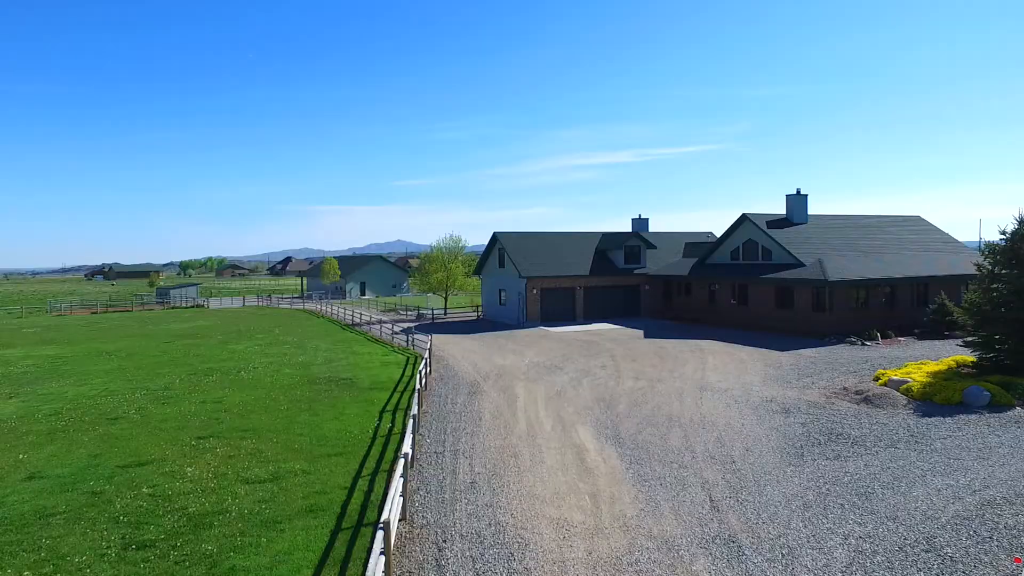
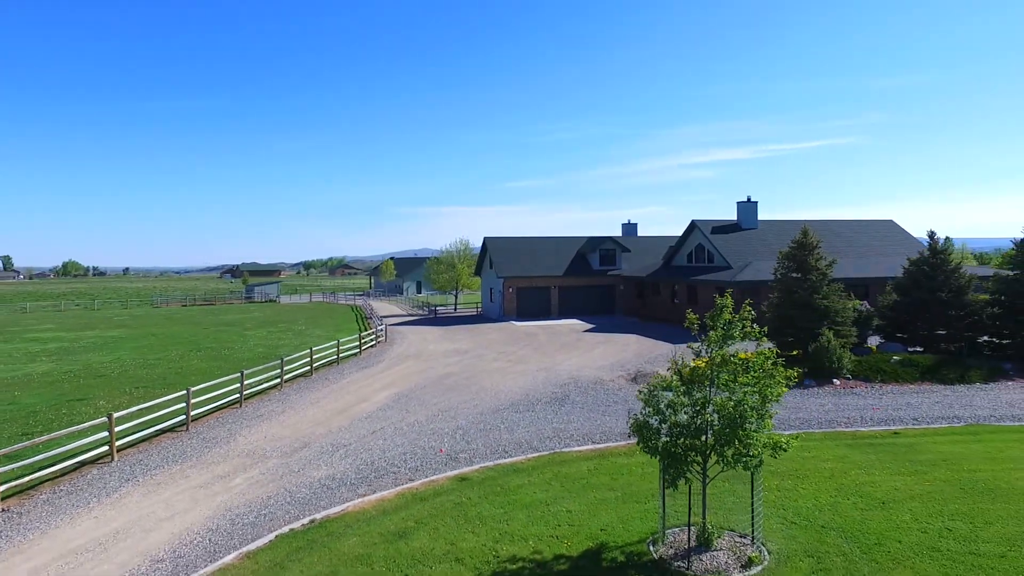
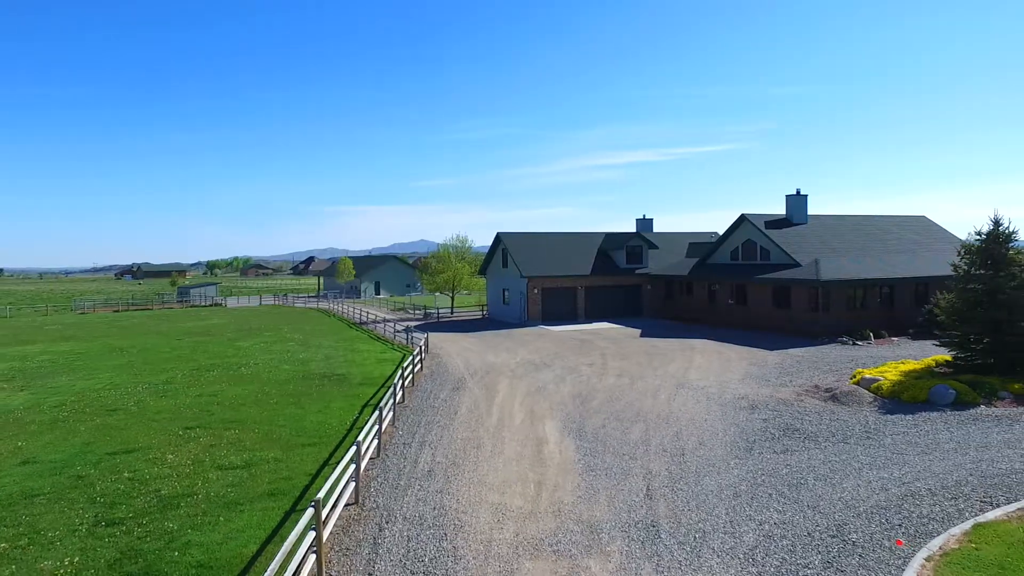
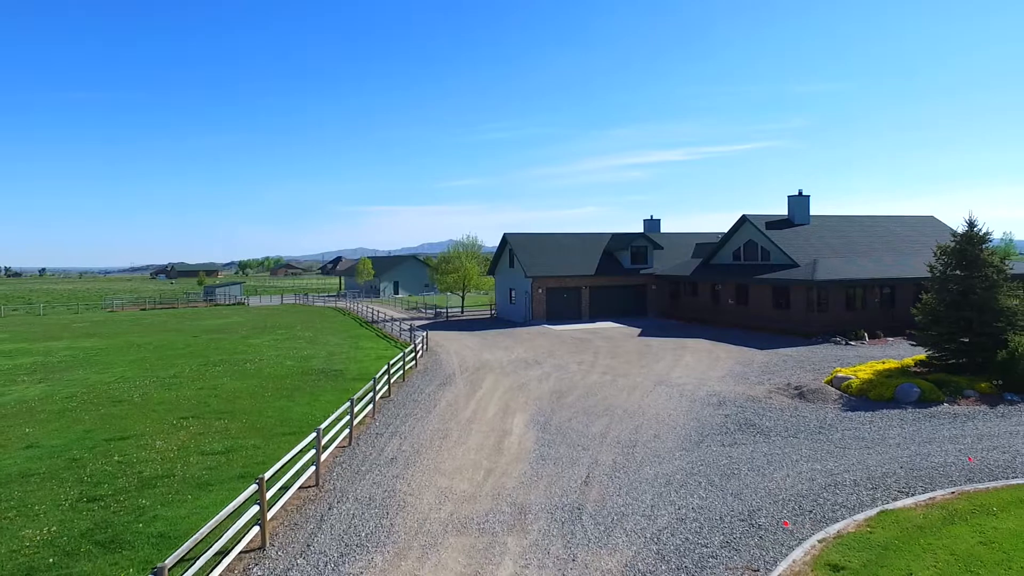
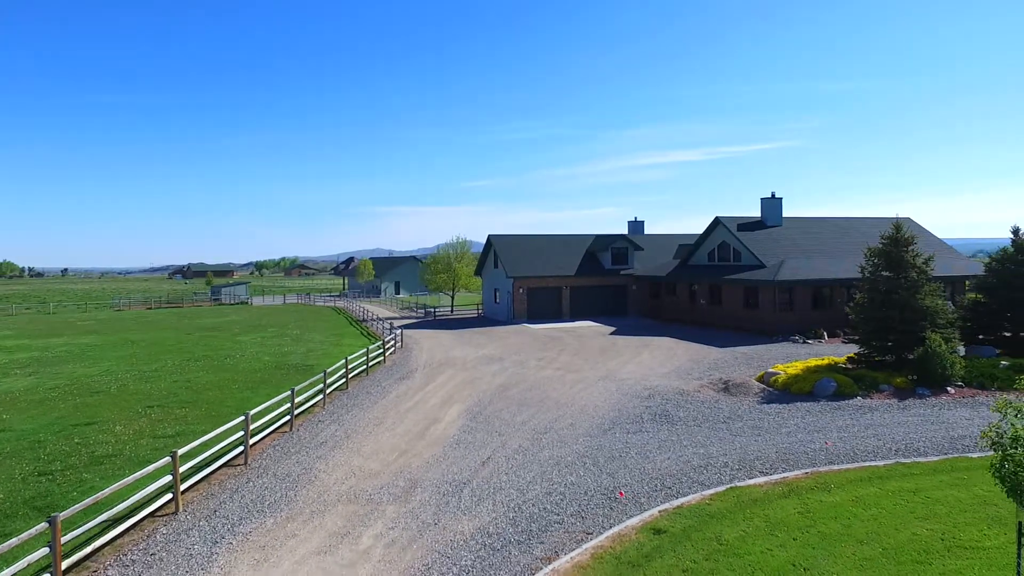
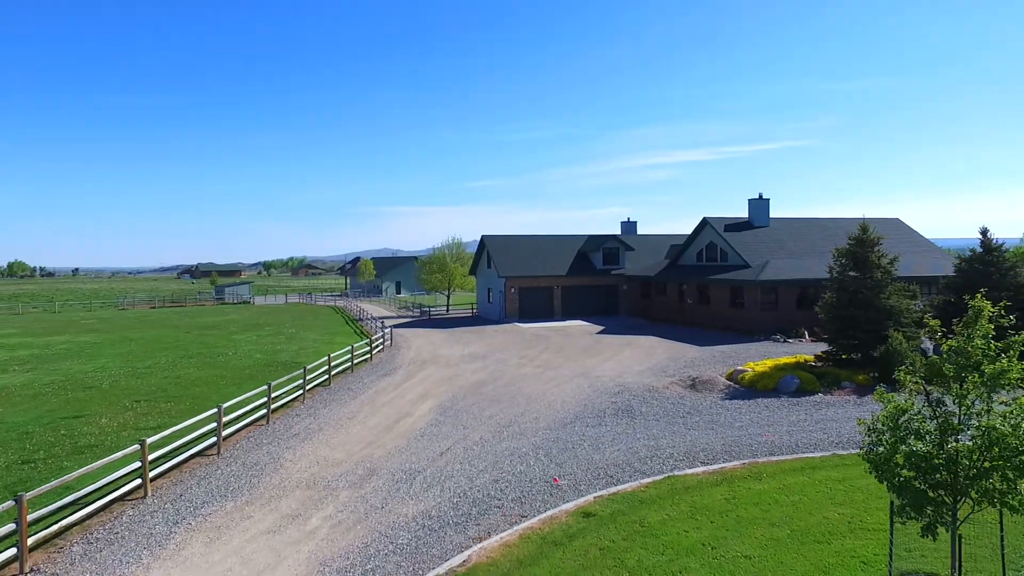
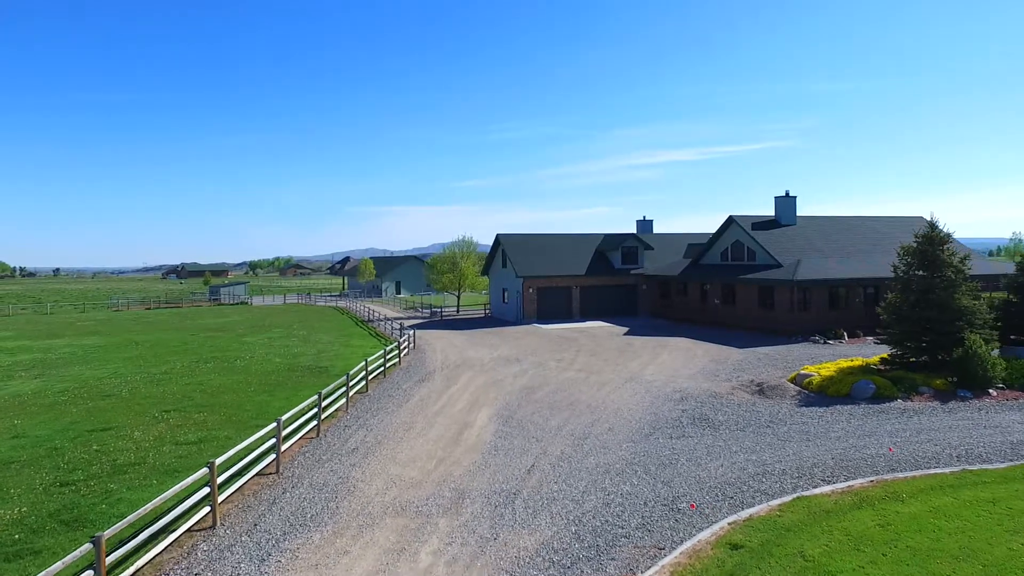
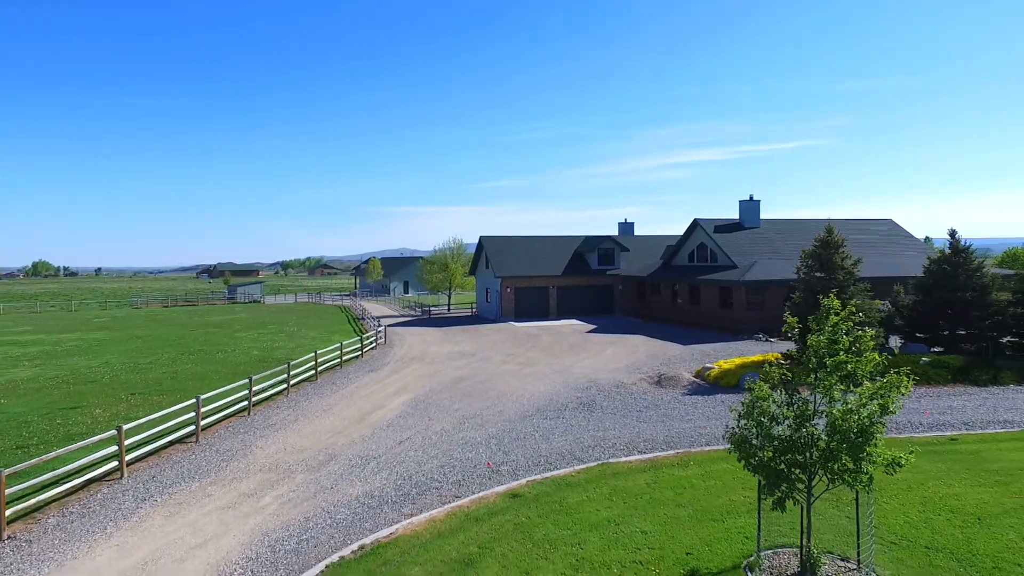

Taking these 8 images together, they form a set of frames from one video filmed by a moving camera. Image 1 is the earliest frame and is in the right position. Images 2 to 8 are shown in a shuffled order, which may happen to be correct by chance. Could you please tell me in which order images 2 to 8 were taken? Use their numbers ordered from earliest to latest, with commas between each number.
3, 4, 7, 5, 6, 8, 2
